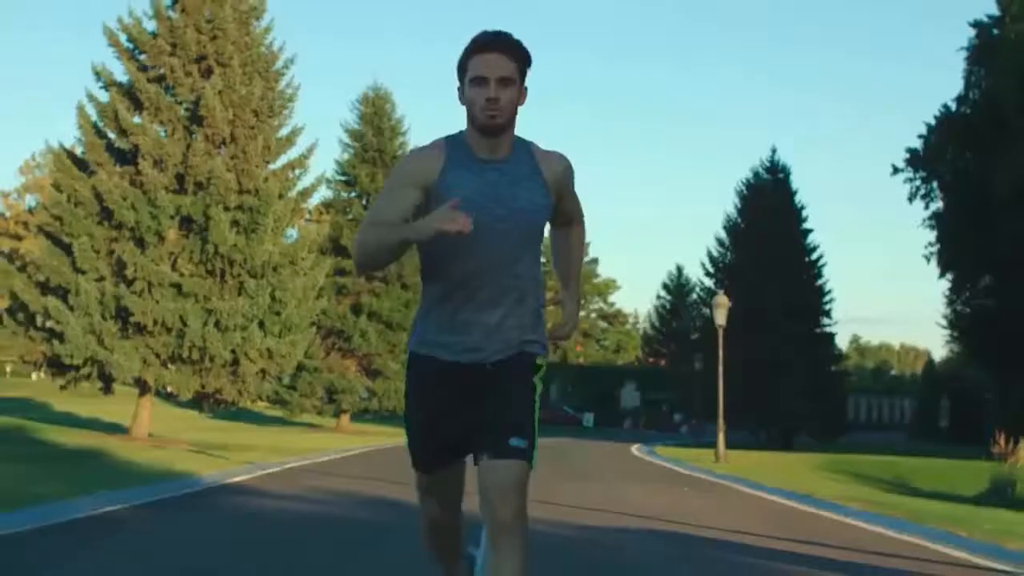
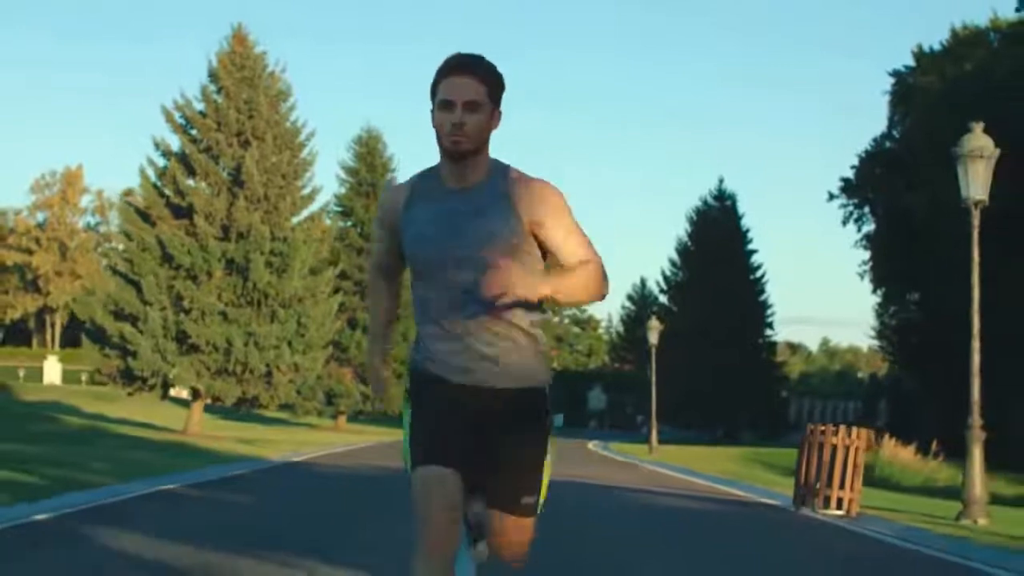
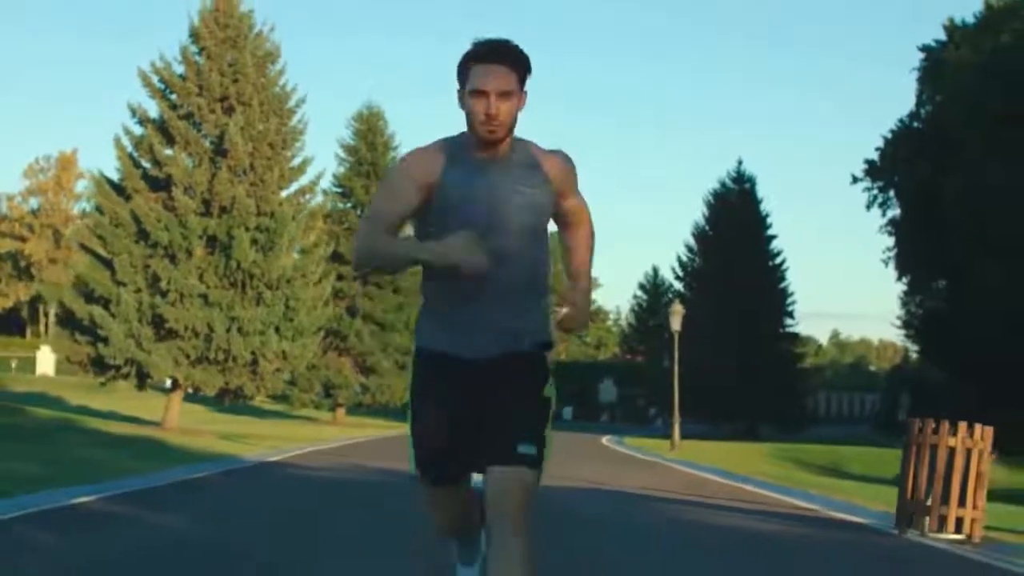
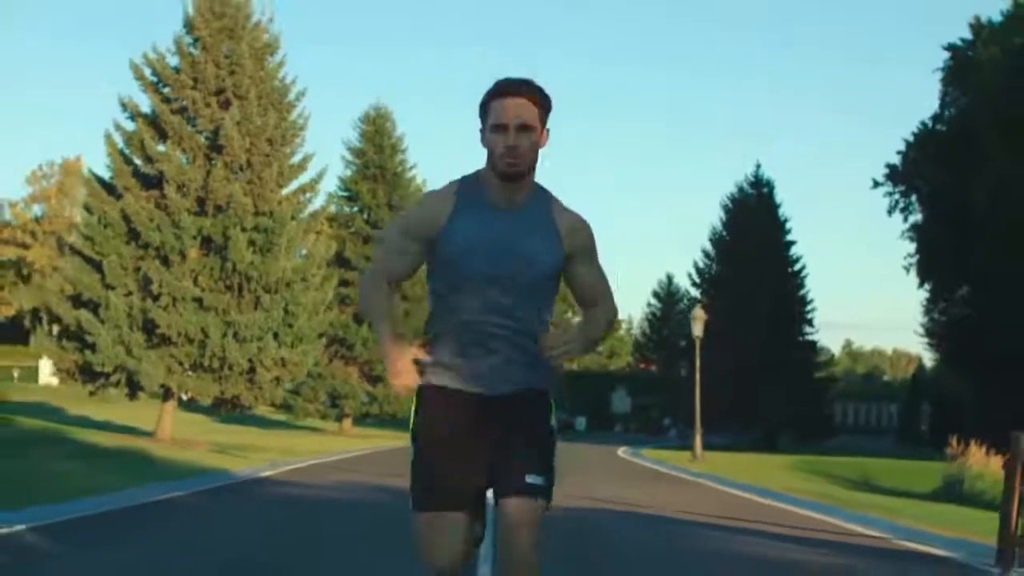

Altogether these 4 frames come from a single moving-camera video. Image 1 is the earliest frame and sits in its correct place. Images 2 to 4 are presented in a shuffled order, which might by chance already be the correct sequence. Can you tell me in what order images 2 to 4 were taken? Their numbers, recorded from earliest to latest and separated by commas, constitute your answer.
4, 3, 2
